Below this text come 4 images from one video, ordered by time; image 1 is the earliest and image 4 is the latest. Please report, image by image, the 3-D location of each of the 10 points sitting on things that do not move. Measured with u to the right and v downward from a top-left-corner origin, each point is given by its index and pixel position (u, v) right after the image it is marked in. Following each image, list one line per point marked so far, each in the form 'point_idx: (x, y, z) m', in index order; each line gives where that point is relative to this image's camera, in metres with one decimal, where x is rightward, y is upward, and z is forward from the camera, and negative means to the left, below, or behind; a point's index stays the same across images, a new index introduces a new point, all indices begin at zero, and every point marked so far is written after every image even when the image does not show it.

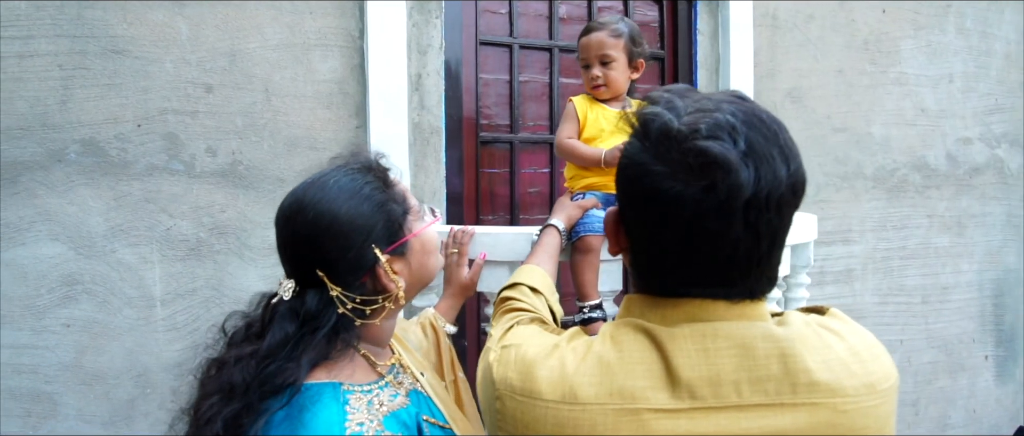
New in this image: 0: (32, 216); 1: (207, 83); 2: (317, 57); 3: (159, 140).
0: (-1.7, 0.0, +2.6) m
1: (-1.1, +0.5, +2.7) m
2: (-0.8, +0.6, +2.9) m
3: (-1.3, +0.3, +2.7) m
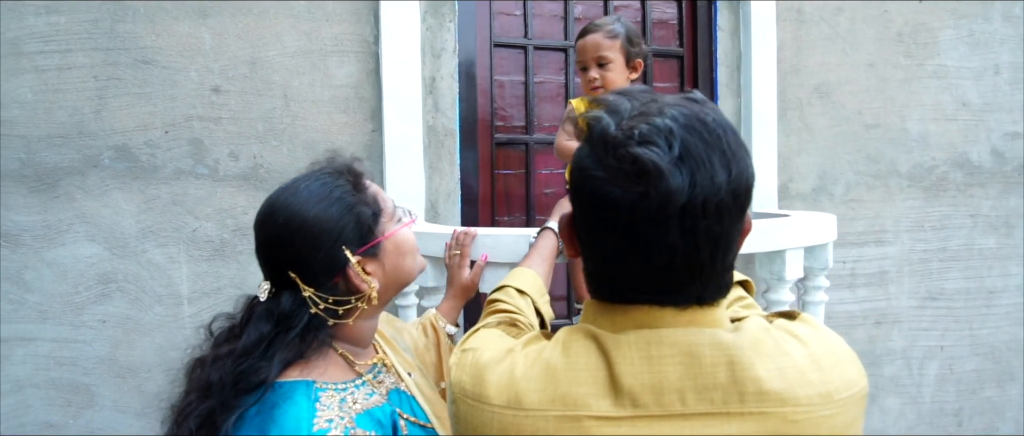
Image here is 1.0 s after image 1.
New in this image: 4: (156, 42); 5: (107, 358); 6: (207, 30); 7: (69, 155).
0: (-1.7, 0.0, +2.8) m
1: (-1.1, +0.5, +2.8) m
2: (-0.7, +0.6, +3.0) m
3: (-1.2, +0.3, +2.8) m
4: (-1.3, +0.7, +2.8) m
5: (-1.5, -0.5, +2.8) m
6: (-1.2, +0.7, +2.8) m
7: (-1.7, +0.2, +2.7) m
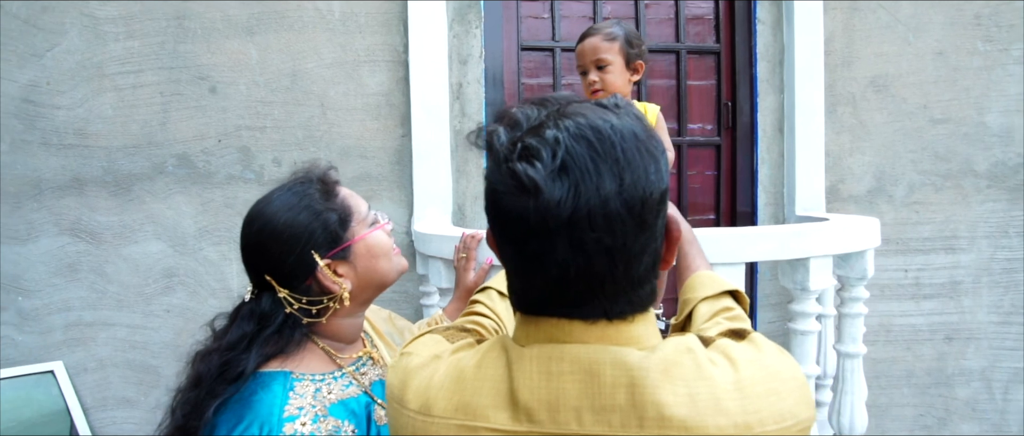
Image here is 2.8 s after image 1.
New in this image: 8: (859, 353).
0: (-1.6, 0.0, +3.1) m
1: (-1.0, +0.5, +3.1) m
2: (-0.6, +0.6, +3.1) m
3: (-1.1, +0.3, +3.1) m
4: (-1.3, +0.7, +3.1) m
5: (-1.4, -0.5, +3.1) m
6: (-1.1, +0.7, +3.1) m
7: (-1.6, +0.2, +3.1) m
8: (+1.3, -0.5, +2.7) m
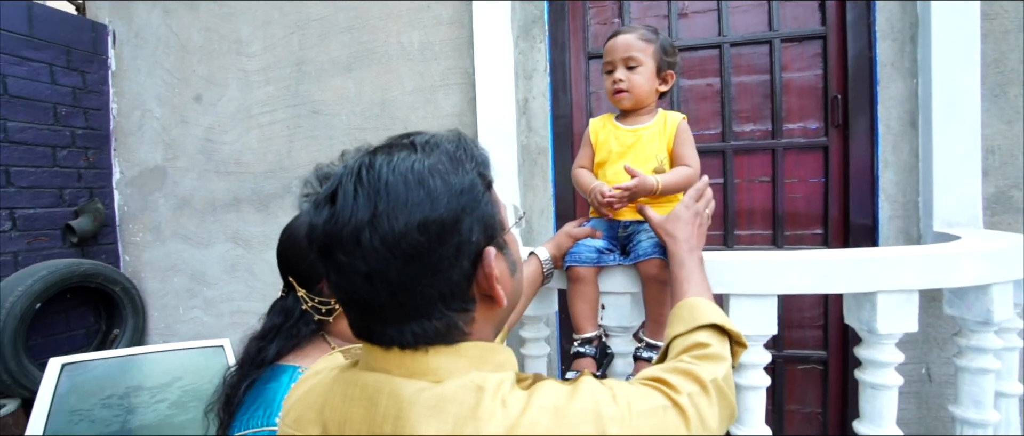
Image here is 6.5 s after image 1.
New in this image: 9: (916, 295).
0: (-1.0, -0.1, +3.7) m
1: (-0.5, +0.4, +3.4) m
2: (-0.2, +0.6, +3.3) m
3: (-0.7, +0.2, +3.5) m
4: (-0.8, +0.6, +3.5) m
5: (-0.9, -0.6, +3.7) m
6: (-0.6, +0.7, +3.4) m
7: (-1.0, +0.2, +3.7) m
8: (+1.3, -0.6, +2.0) m
9: (+1.1, -0.2, +2.0) m
